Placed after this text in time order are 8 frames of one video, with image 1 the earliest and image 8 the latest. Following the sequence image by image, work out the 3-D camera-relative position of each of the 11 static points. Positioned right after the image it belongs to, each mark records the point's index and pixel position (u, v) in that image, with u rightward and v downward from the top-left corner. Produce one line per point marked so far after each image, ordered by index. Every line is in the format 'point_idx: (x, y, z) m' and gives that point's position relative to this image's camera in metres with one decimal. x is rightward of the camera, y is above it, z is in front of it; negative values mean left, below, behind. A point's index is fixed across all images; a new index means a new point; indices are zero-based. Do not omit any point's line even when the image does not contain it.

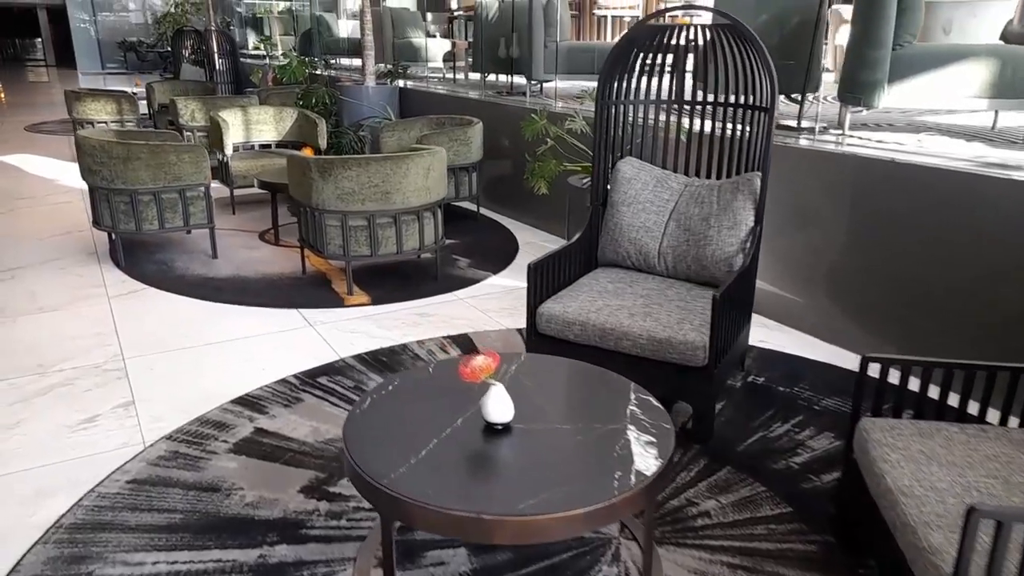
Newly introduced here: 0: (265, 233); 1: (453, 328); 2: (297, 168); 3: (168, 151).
0: (-1.7, +0.4, +5.0) m
1: (-0.3, -0.2, +3.4) m
2: (-1.1, +0.6, +3.7) m
3: (-1.9, +0.8, +4.1) m
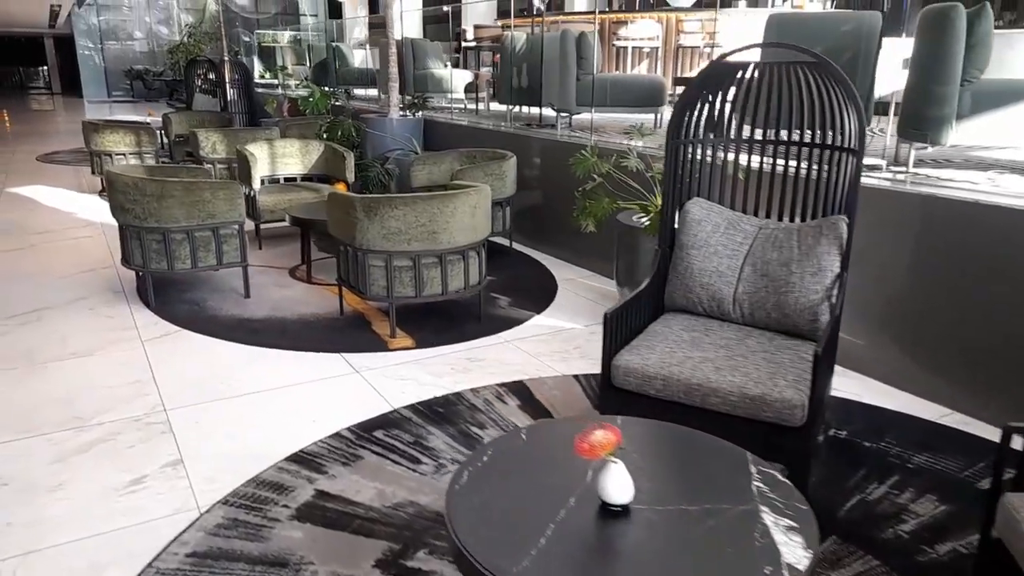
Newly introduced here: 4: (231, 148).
0: (-1.4, +0.1, +4.8) m
1: (0.0, -0.4, +3.2) m
2: (-0.9, +0.4, +3.6) m
3: (-1.7, +0.5, +4.0) m
4: (-2.7, +1.3, +6.9) m
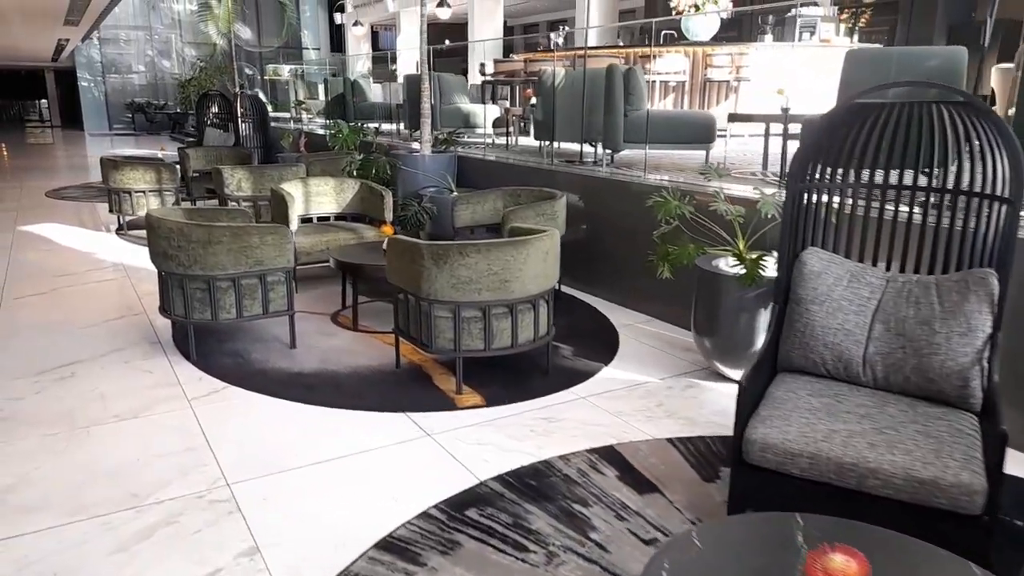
0: (-1.1, -0.2, +4.6) m
1: (+0.3, -0.6, +3.0) m
2: (-0.5, +0.2, +3.3) m
3: (-1.3, +0.3, +3.7) m
4: (-2.4, +1.0, +6.7) m
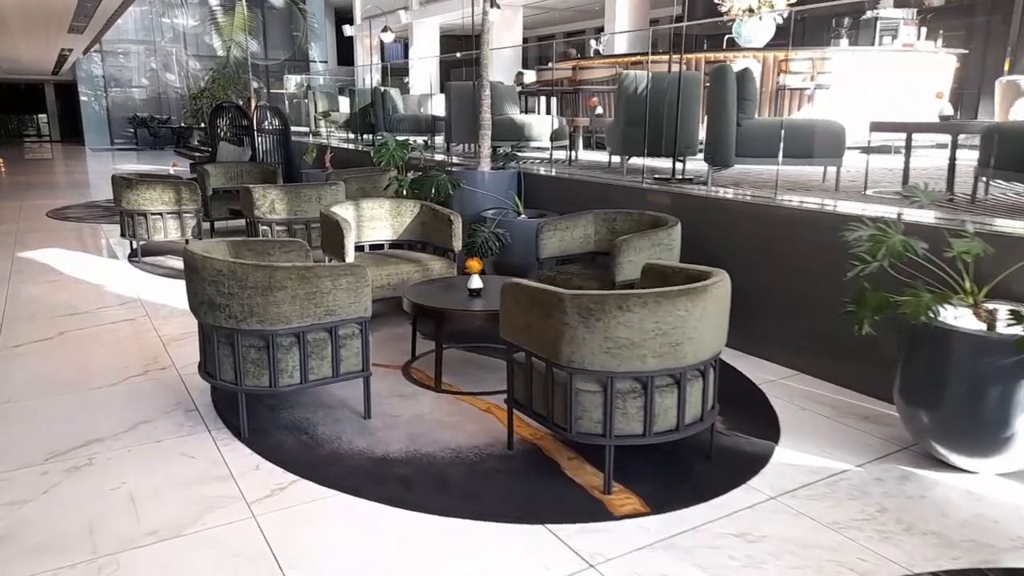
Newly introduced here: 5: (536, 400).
0: (-0.5, -0.4, +3.7) m
1: (+0.9, -0.8, +2.1) m
2: (+0.1, -0.1, +2.5) m
3: (-0.8, +0.1, +2.9) m
4: (-1.8, +0.7, +5.9) m
5: (+0.1, -0.4, +2.7) m
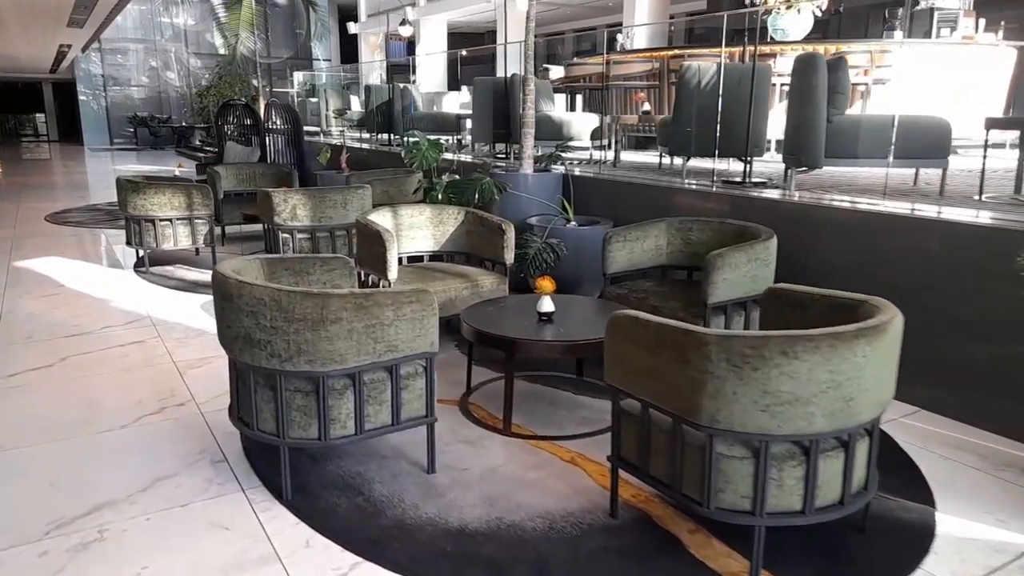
0: (-0.2, -0.5, +3.2) m
1: (+1.3, -0.9, +1.6) m
2: (+0.4, -0.2, +2.0) m
3: (-0.4, -0.1, +2.4) m
4: (-1.5, +0.6, +5.3) m
5: (+0.4, -0.5, +2.1) m
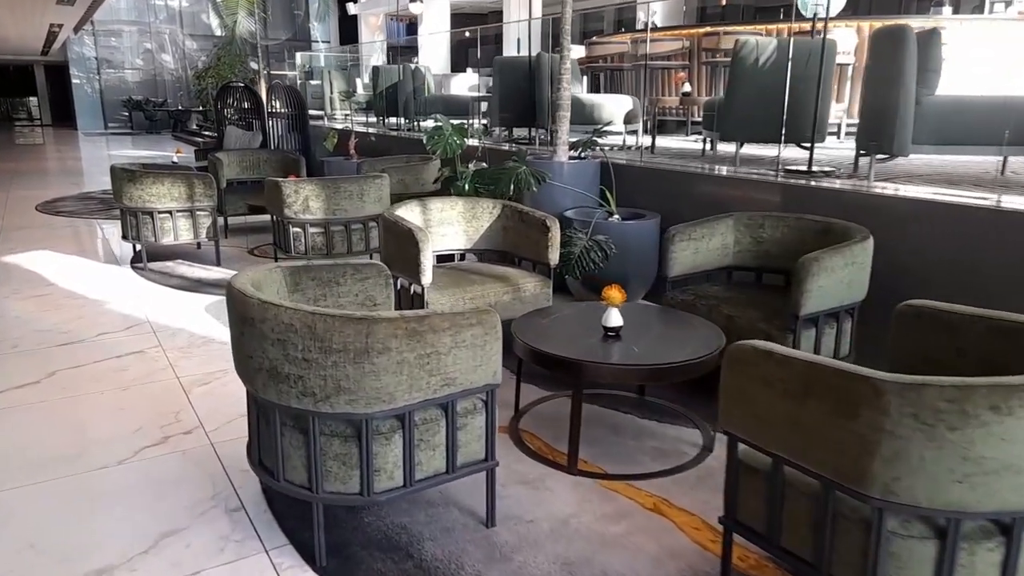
0: (+0.1, -0.6, +2.7) m
1: (+1.5, -1.0, +1.2) m
2: (+0.7, -0.2, +1.5) m
3: (-0.2, -0.1, +1.9) m
4: (-1.2, +0.6, +4.9) m
5: (+0.7, -0.6, +1.7) m
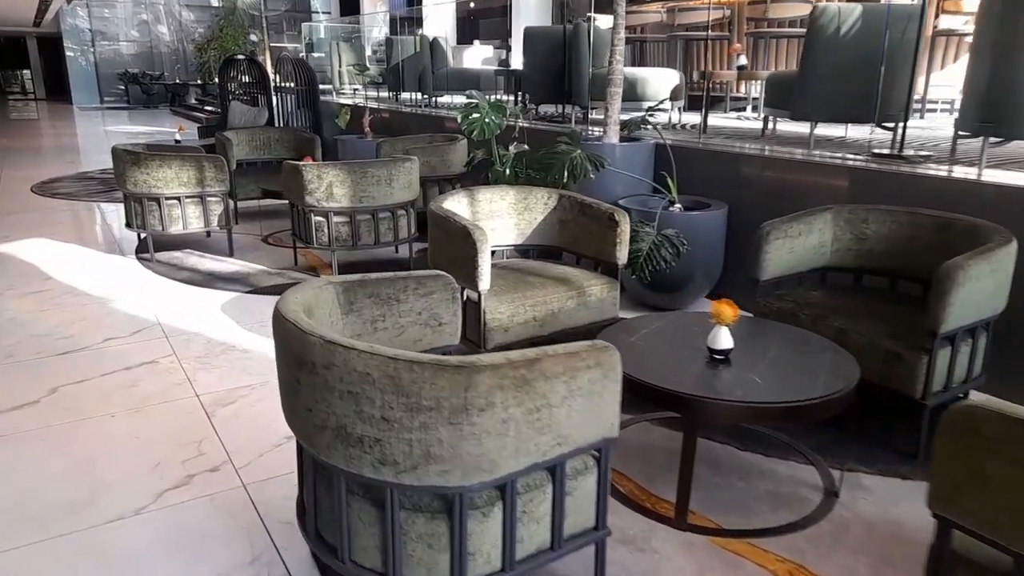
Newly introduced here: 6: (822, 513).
0: (+0.3, -0.6, +2.3) m
1: (+1.8, -1.1, +0.8) m
2: (+0.9, -0.3, +1.1) m
3: (+0.1, -0.2, +1.5) m
4: (-1.0, +0.6, +4.4) m
5: (+0.9, -0.7, +1.3) m
6: (+0.9, -0.7, +2.2) m
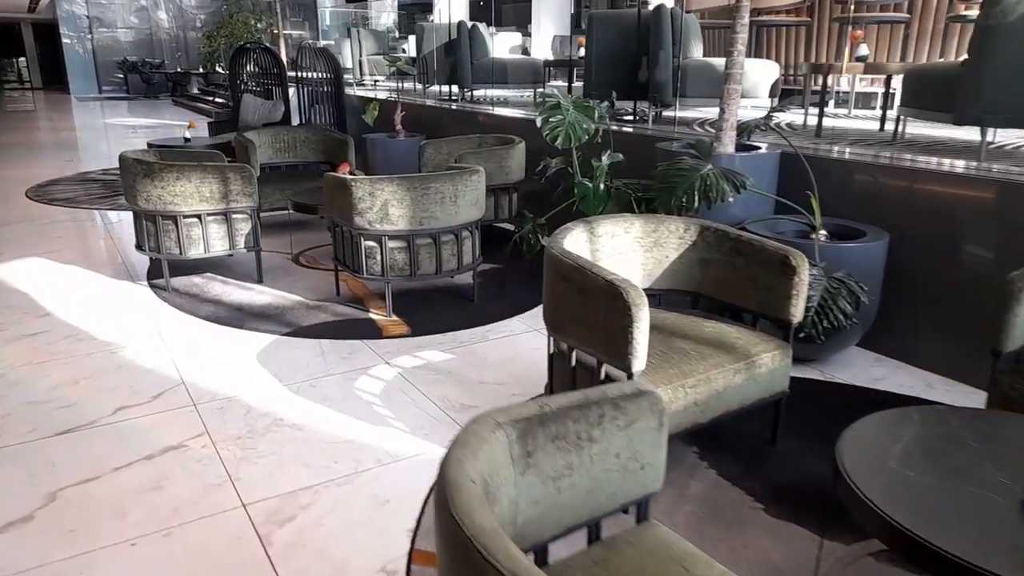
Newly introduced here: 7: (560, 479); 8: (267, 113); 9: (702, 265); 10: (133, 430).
0: (+0.8, -0.8, +1.6) m
1: (+2.2, -1.4, 0.0) m
2: (+1.4, -0.6, +0.4) m
3: (+0.6, -0.4, +0.7) m
4: (-0.5, +0.4, +3.6) m
5: (+1.4, -0.9, +0.5) m
6: (+1.4, -0.9, +1.4) m
7: (+0.1, -0.3, +1.3) m
8: (-2.5, +1.8, +7.6) m
9: (+0.7, +0.1, +2.6) m
10: (-1.4, -0.5, +2.7) m
